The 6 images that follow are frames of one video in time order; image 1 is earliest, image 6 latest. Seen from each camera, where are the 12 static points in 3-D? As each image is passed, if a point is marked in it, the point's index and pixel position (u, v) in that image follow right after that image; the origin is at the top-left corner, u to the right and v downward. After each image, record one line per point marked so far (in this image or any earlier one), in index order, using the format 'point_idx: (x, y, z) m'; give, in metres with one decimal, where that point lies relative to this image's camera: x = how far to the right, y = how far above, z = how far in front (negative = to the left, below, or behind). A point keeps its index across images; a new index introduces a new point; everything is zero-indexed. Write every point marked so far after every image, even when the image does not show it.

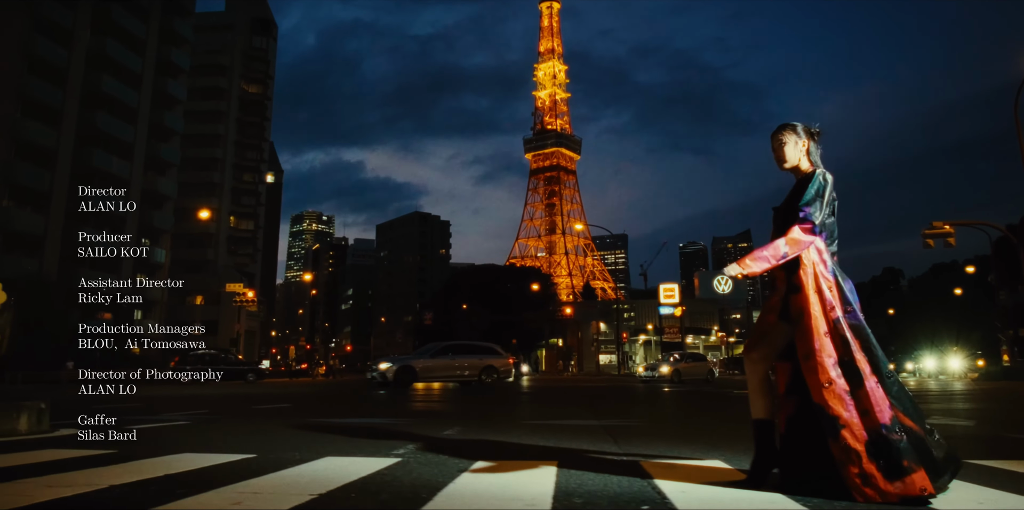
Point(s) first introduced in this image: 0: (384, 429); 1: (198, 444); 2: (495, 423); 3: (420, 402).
0: (-1.6, -1.7, +6.6) m
1: (-2.2, -1.4, +4.9) m
2: (-0.1, -1.8, +7.3) m
3: (-2.3, -2.8, +13.5) m
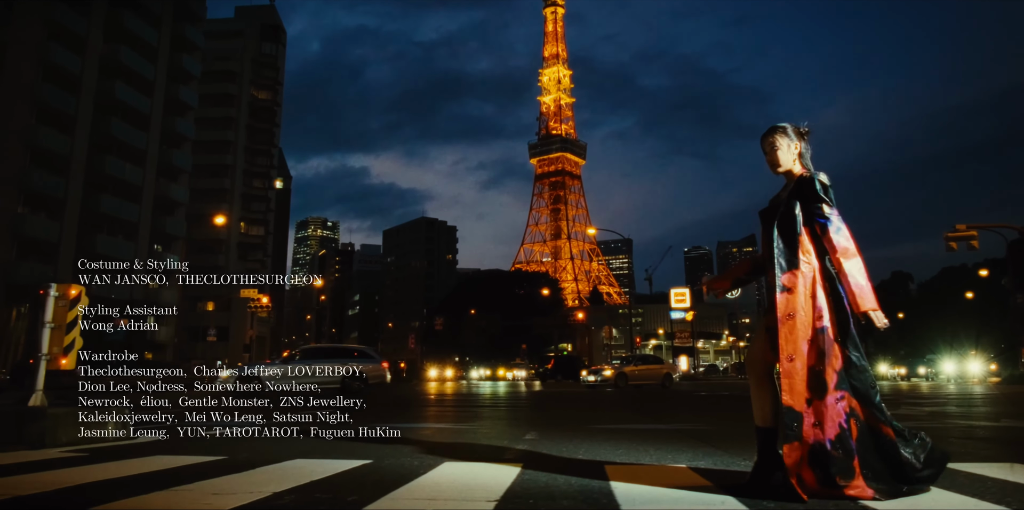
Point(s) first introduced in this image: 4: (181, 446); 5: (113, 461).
0: (-0.9, -1.7, +6.5) m
1: (-1.5, -1.4, +4.9) m
2: (+0.6, -1.8, +7.3) m
3: (-1.6, -2.9, +13.4) m
4: (-2.4, -1.4, +5.0) m
5: (-2.4, -1.2, +4.2) m
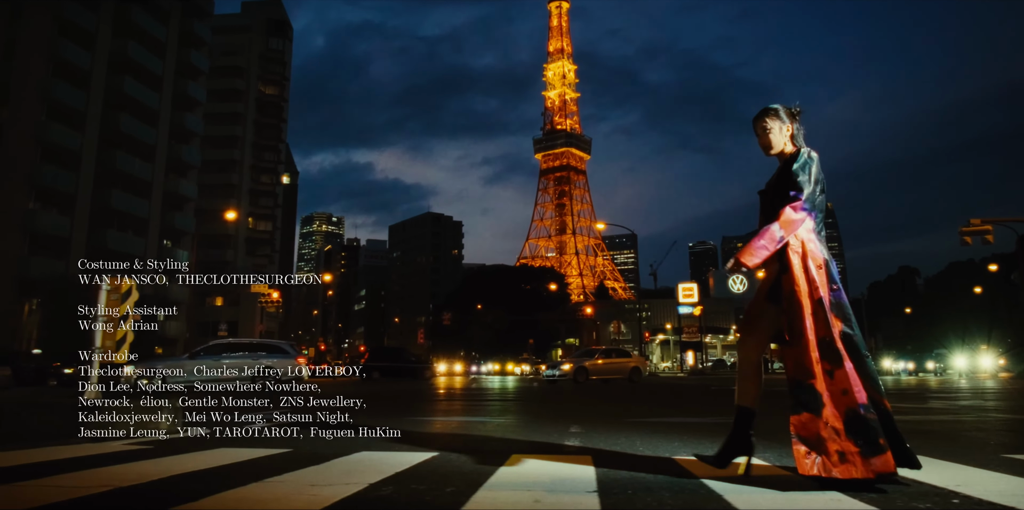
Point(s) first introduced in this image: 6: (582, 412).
0: (-0.5, -1.7, +6.6) m
1: (-1.1, -1.3, +4.9) m
2: (+1.0, -1.8, +7.3) m
3: (-1.2, -2.8, +13.4) m
4: (-2.0, -1.4, +5.1) m
5: (-2.0, -1.2, +4.2) m
6: (+1.0, -2.1, +9.4) m
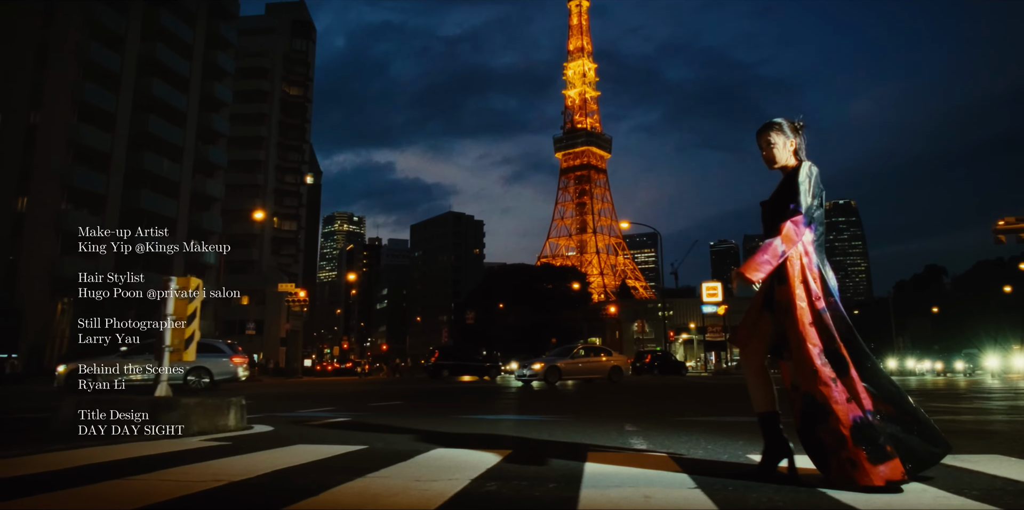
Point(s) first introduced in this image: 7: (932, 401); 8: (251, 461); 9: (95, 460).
0: (0.0, -1.7, +6.6) m
1: (-0.6, -1.3, +5.0) m
2: (+1.5, -1.7, +7.3) m
3: (-0.5, -2.8, +13.5) m
4: (-1.5, -1.4, +5.1) m
5: (-1.6, -1.2, +4.3) m
6: (+1.5, -2.1, +9.4) m
7: (+9.6, -3.4, +16.3) m
8: (-1.5, -1.2, +3.8) m
9: (-2.6, -1.3, +4.3) m
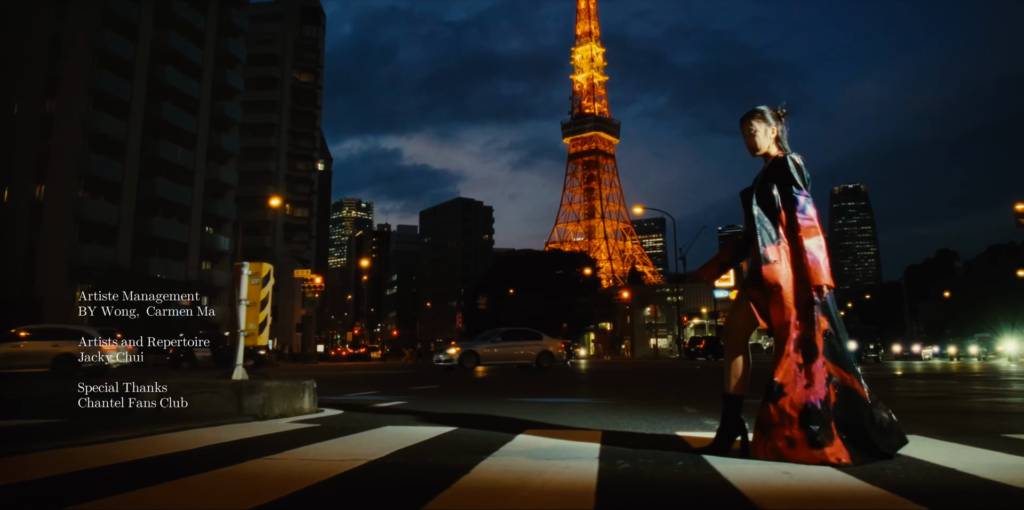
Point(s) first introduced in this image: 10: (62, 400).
0: (+0.6, -1.5, +6.7) m
1: (-0.1, -1.2, +5.1) m
2: (+2.1, -1.6, +7.4) m
3: (+0.1, -2.5, +13.7) m
4: (-1.0, -1.3, +5.3) m
5: (-1.1, -1.1, +4.4) m
6: (+2.1, -1.9, +9.5) m
7: (+10.3, -3.0, +16.4) m
8: (-0.9, -1.1, +3.9) m
9: (-2.1, -1.2, +4.5) m
10: (-6.1, -1.9, +9.2) m
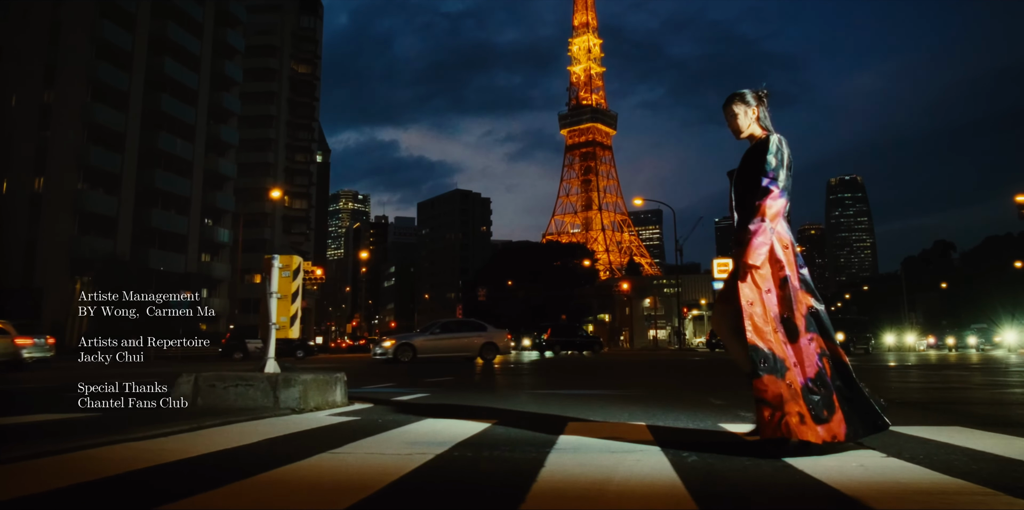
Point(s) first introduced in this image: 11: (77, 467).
0: (+0.8, -1.5, +6.8) m
1: (+0.1, -1.2, +5.1) m
2: (+2.3, -1.5, +7.5) m
3: (+0.3, -2.4, +13.7) m
4: (-0.8, -1.2, +5.3) m
5: (-0.8, -1.1, +4.5) m
6: (+2.3, -1.8, +9.6) m
7: (+10.4, -2.8, +16.5) m
8: (-0.7, -1.0, +3.9) m
9: (-1.8, -1.2, +4.5) m
10: (-5.8, -1.9, +9.3) m
11: (-2.5, -1.2, +4.0) m
